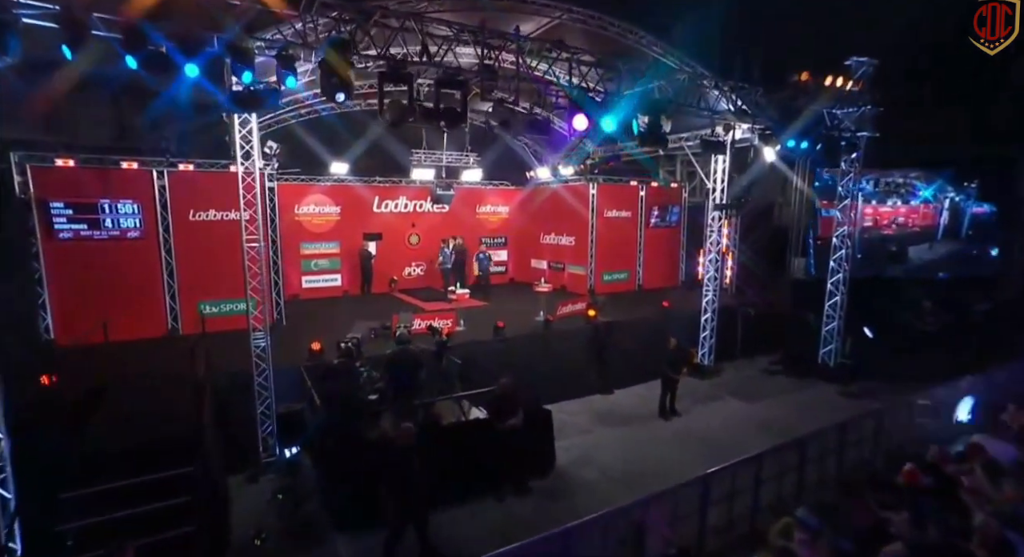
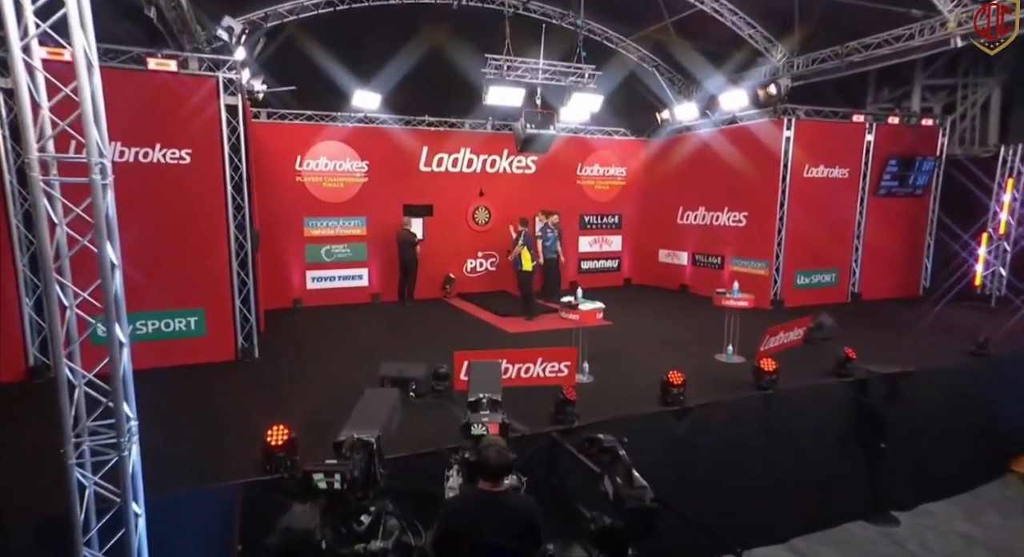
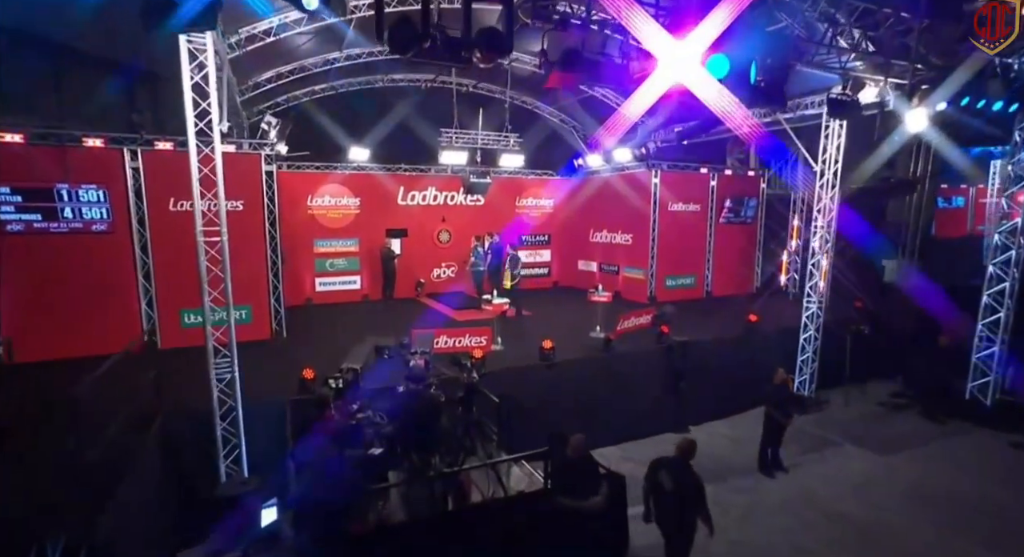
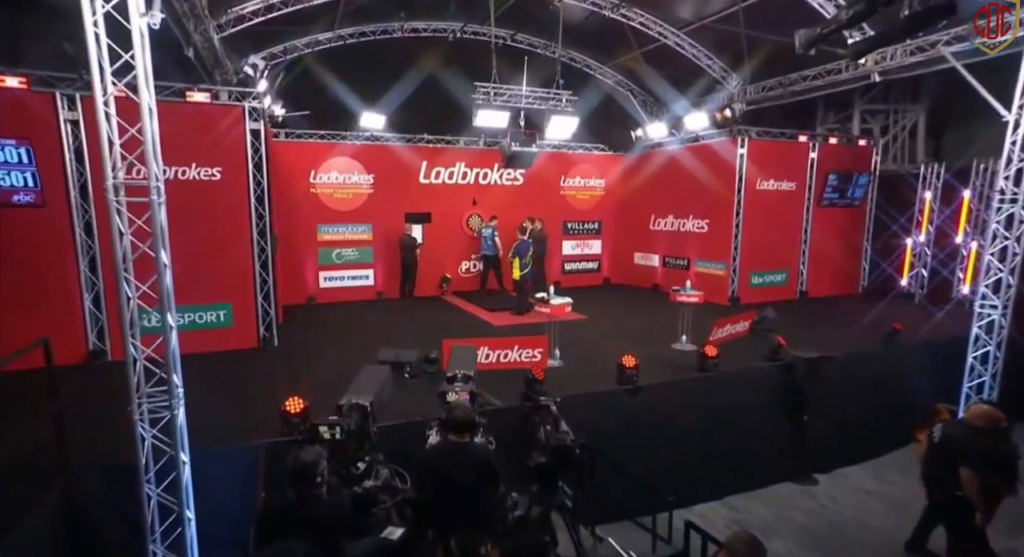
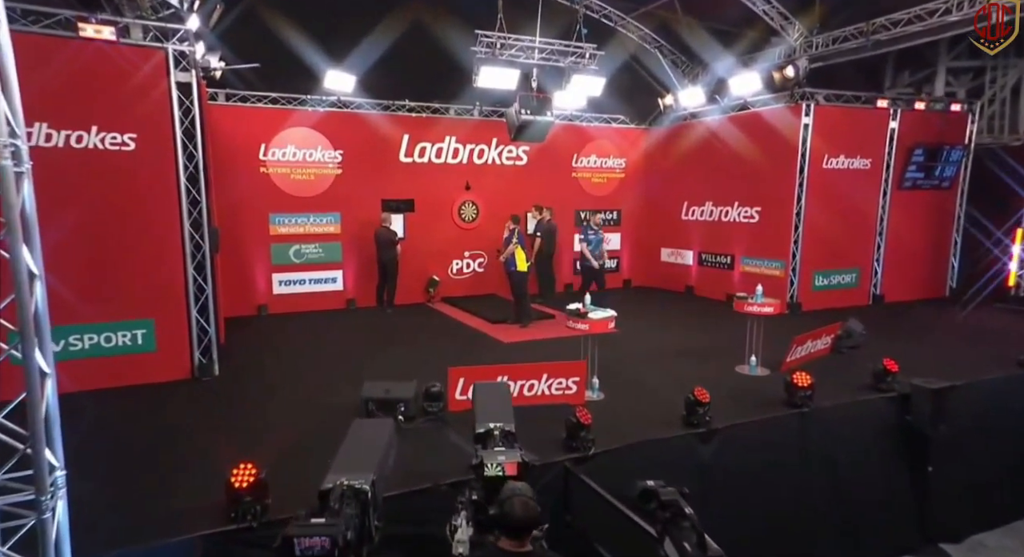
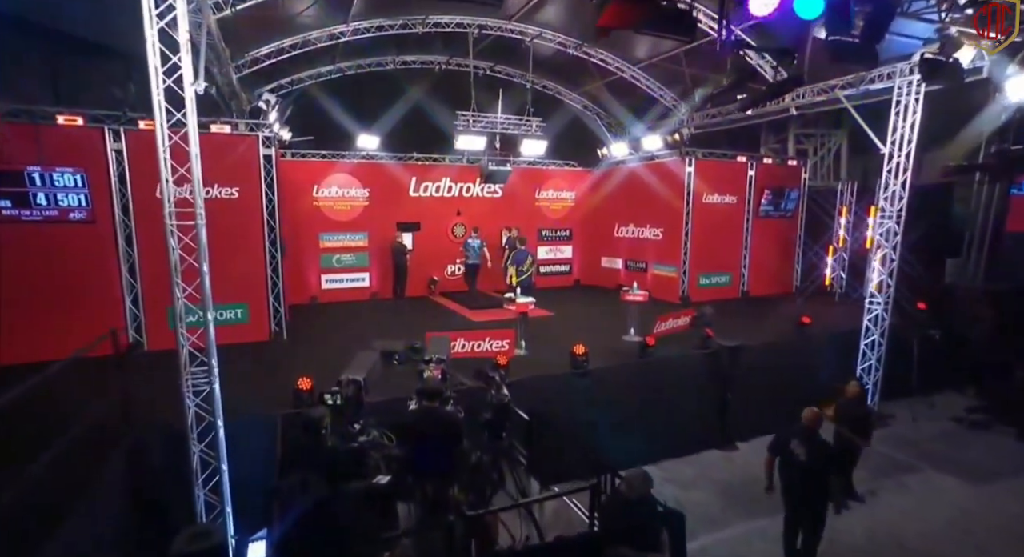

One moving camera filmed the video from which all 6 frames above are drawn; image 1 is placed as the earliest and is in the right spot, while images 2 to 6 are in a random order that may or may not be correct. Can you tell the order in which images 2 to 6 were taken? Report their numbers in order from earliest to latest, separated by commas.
3, 6, 4, 2, 5
